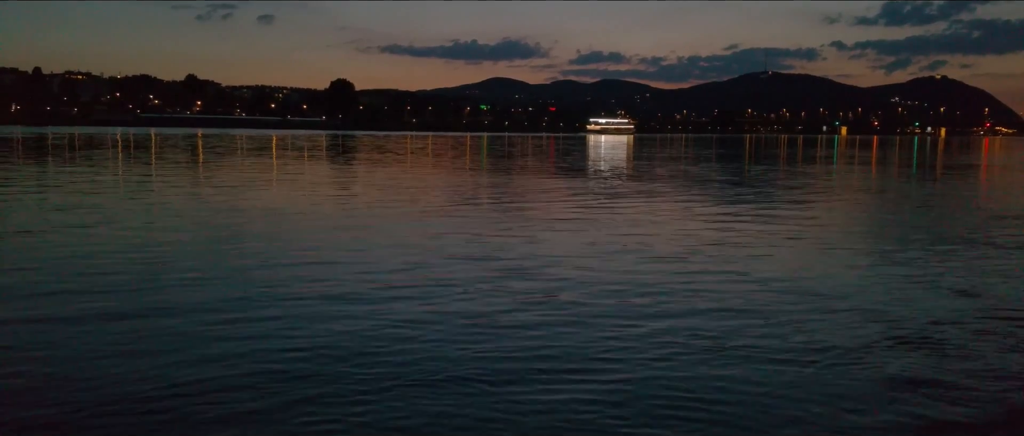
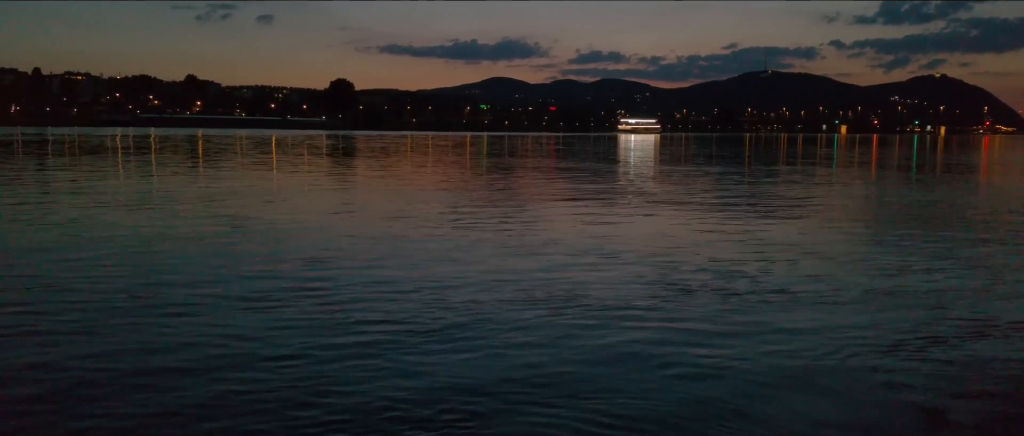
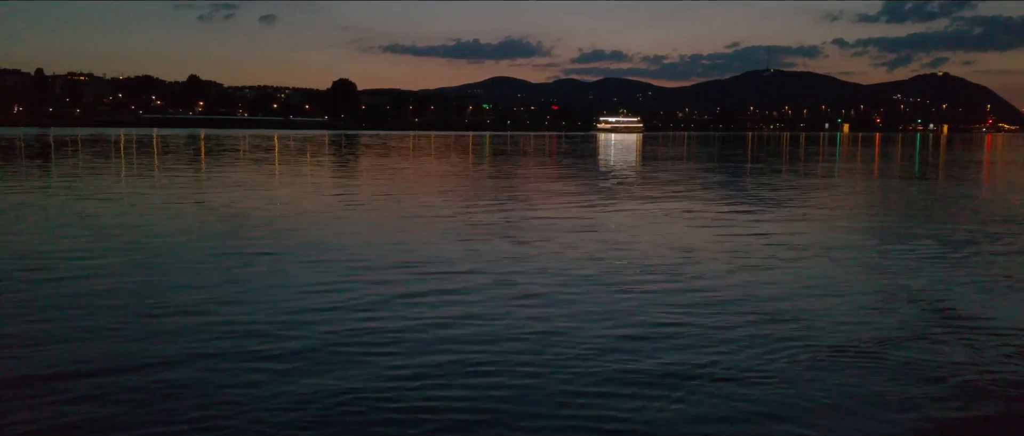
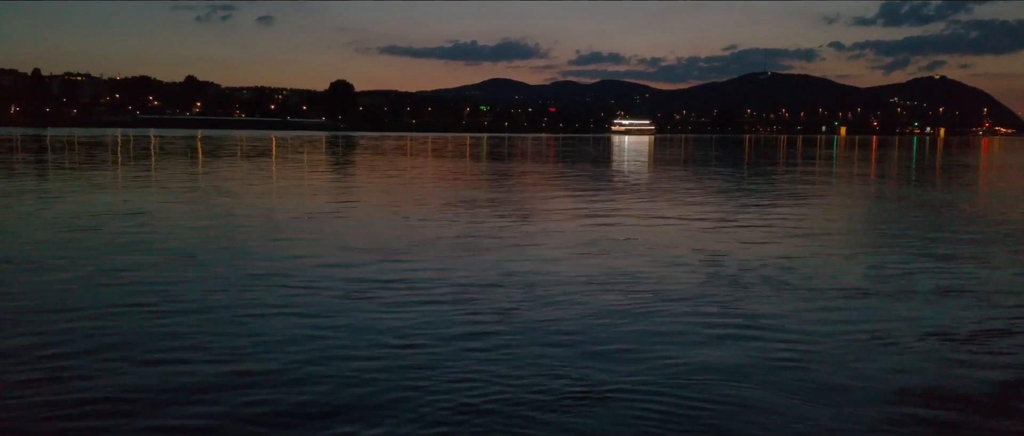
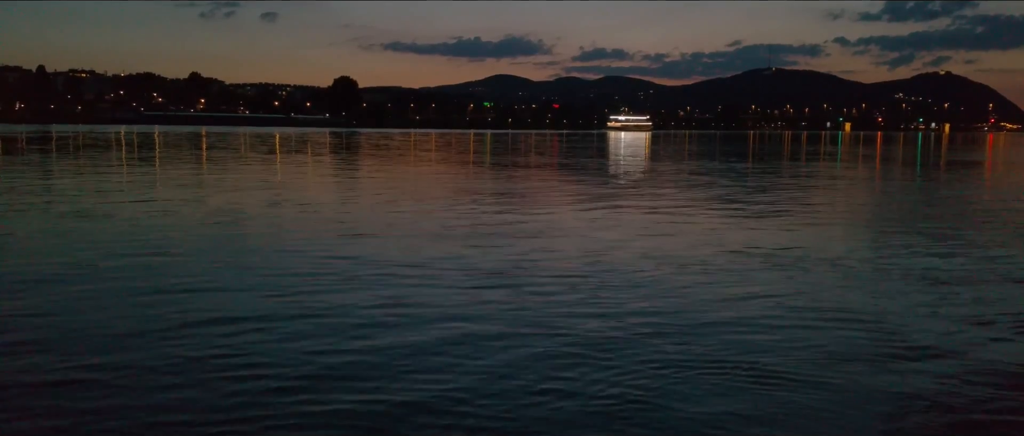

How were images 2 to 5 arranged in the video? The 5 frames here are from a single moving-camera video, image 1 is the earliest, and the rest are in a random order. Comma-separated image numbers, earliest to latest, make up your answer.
3, 5, 4, 2
